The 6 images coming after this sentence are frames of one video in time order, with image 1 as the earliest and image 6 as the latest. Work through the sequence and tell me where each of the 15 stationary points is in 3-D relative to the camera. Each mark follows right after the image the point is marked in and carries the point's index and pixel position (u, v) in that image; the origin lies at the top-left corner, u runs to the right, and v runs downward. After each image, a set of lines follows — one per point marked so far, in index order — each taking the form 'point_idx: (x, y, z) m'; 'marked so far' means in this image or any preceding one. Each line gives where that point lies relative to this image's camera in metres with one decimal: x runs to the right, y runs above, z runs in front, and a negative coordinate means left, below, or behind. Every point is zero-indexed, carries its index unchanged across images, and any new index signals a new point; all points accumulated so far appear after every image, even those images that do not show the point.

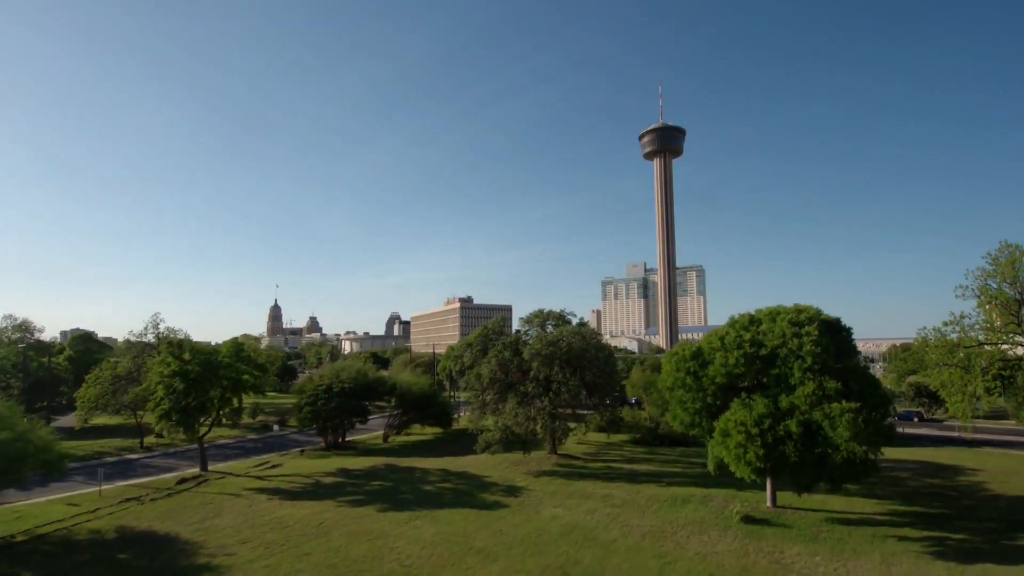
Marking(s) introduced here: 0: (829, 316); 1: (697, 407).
0: (+10.3, -0.9, +18.0) m
1: (+5.8, -3.7, +17.4) m
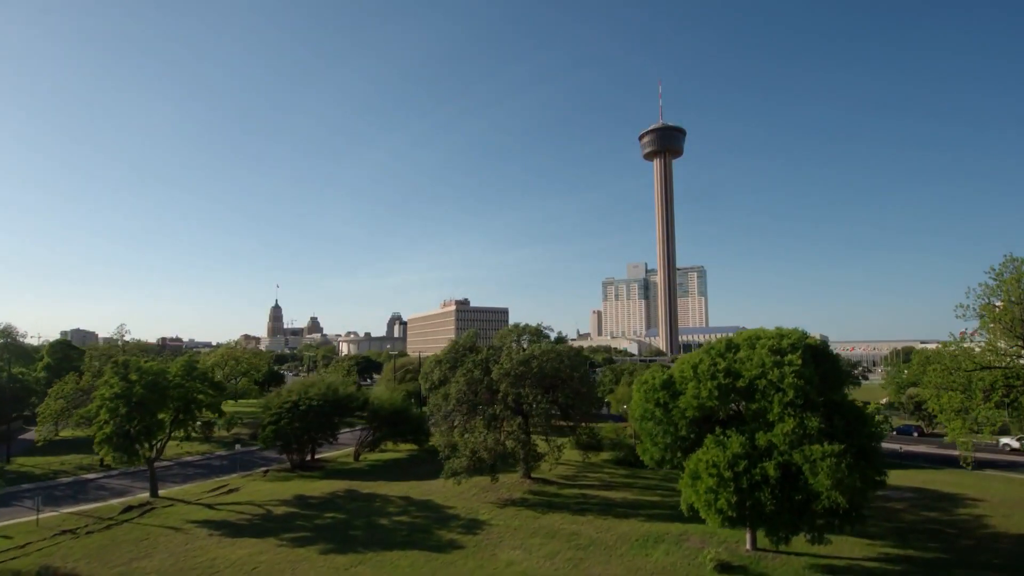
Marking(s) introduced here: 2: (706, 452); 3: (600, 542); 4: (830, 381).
0: (+8.9, -1.5, +16.3) m
1: (+4.4, -4.4, +15.7) m
2: (+5.0, -4.3, +14.3) m
3: (+2.8, -8.2, +17.7) m
4: (+9.0, -2.6, +15.7) m
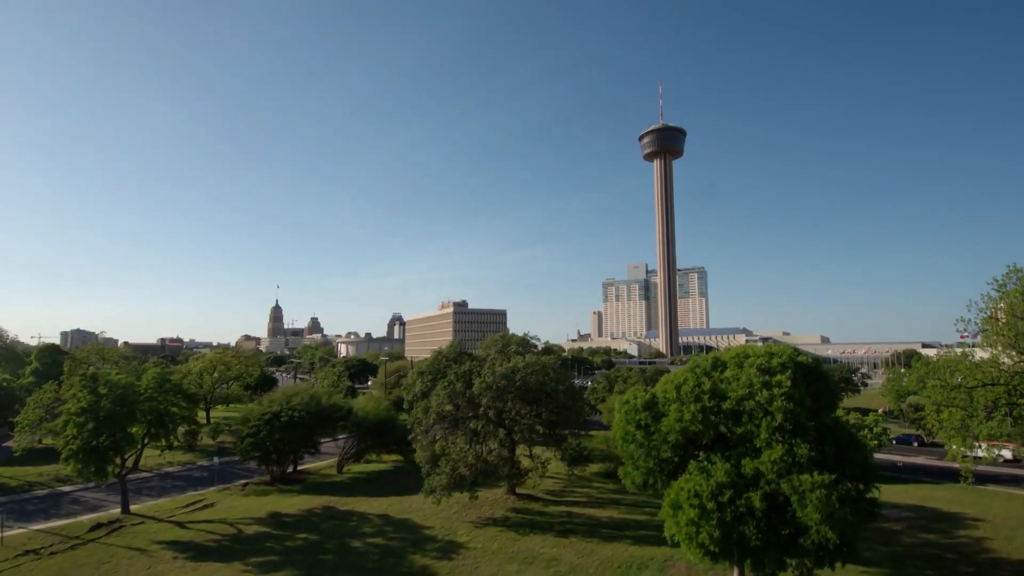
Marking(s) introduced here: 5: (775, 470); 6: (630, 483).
0: (+8.2, -1.9, +15.4) m
1: (+3.7, -4.8, +14.8) m
2: (+4.3, -4.7, +13.5) m
3: (+2.1, -8.6, +16.9) m
4: (+8.3, -3.0, +14.8) m
5: (+6.0, -4.2, +12.6) m
6: (+3.3, -5.5, +15.5) m
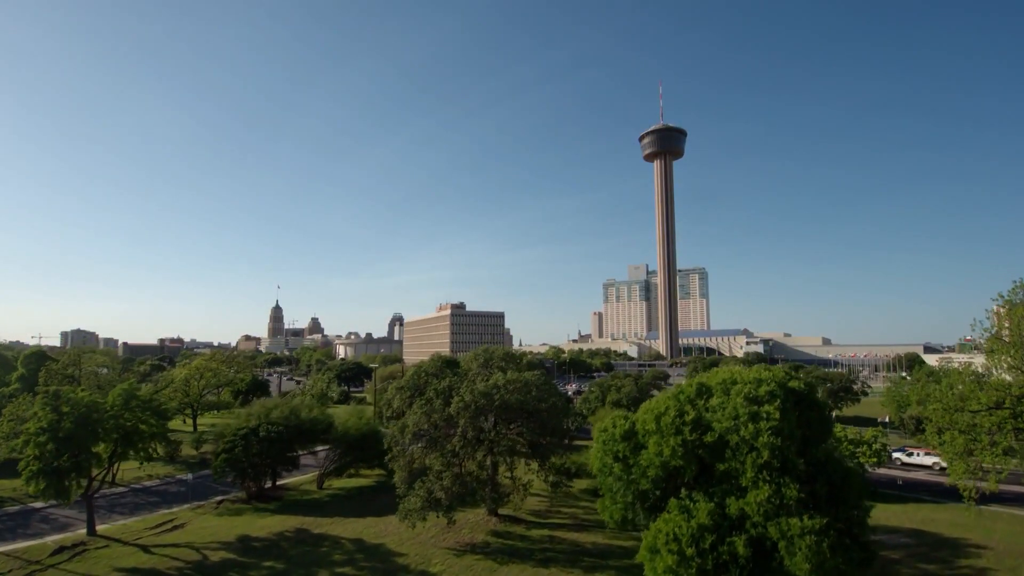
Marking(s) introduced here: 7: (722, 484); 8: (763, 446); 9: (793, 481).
0: (+7.4, -2.5, +14.3) m
1: (+2.9, -5.3, +13.8) m
2: (+3.5, -5.2, +12.4) m
3: (+1.3, -9.1, +15.8) m
4: (+7.5, -3.6, +13.7) m
5: (+5.2, -4.7, +11.6) m
6: (+2.5, -6.0, +14.5) m
7: (+4.8, -4.5, +12.6) m
8: (+5.5, -3.4, +12.0) m
9: (+6.0, -4.1, +11.8) m
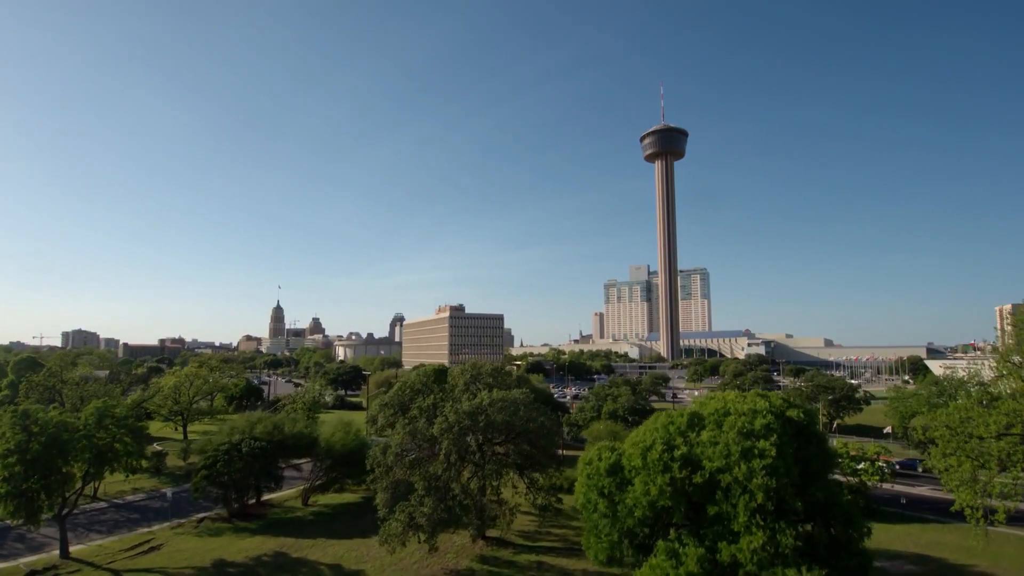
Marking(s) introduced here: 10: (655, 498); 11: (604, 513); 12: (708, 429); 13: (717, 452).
0: (+6.9, -3.1, +13.4) m
1: (+2.4, -5.9, +12.9) m
2: (+3.0, -5.8, +11.5) m
3: (+0.8, -9.7, +14.9) m
4: (+7.0, -4.2, +12.8) m
5: (+4.7, -5.3, +10.7) m
6: (+2.0, -6.6, +13.6) m
7: (+4.3, -5.1, +11.7) m
8: (+4.9, -4.0, +11.1) m
9: (+5.4, -4.7, +10.9) m
10: (+3.1, -4.6, +12.1) m
11: (+2.2, -5.3, +13.1) m
12: (+4.5, -3.2, +12.8) m
13: (+4.4, -3.5, +12.0) m
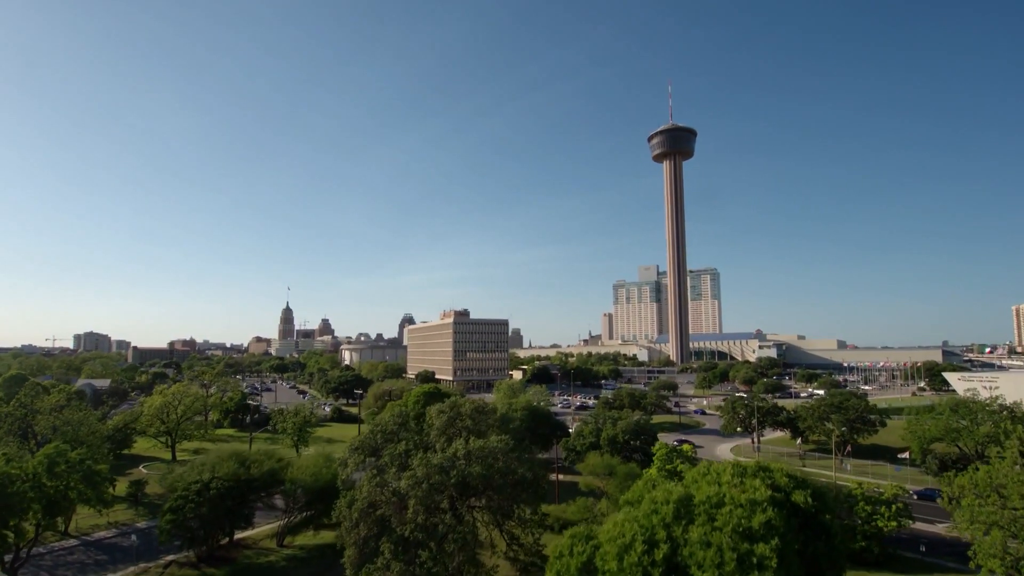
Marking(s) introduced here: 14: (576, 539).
0: (+6.0, -4.4, +11.4) m
1: (+1.5, -7.2, +10.9) m
2: (+2.0, -7.1, +9.5) m
3: (-0.1, -11.0, +13.0) m
4: (+6.1, -5.5, +10.8) m
5: (+3.7, -6.6, +8.7) m
6: (+1.1, -7.9, +11.6) m
7: (+3.3, -6.4, +9.7) m
8: (+4.0, -5.3, +9.1) m
9: (+4.5, -6.0, +8.9) m
10: (+2.2, -5.9, +10.1) m
11: (+1.3, -6.6, +11.1) m
12: (+3.6, -4.6, +10.8) m
13: (+3.5, -4.9, +10.0) m
14: (+1.4, -5.4, +12.0) m
